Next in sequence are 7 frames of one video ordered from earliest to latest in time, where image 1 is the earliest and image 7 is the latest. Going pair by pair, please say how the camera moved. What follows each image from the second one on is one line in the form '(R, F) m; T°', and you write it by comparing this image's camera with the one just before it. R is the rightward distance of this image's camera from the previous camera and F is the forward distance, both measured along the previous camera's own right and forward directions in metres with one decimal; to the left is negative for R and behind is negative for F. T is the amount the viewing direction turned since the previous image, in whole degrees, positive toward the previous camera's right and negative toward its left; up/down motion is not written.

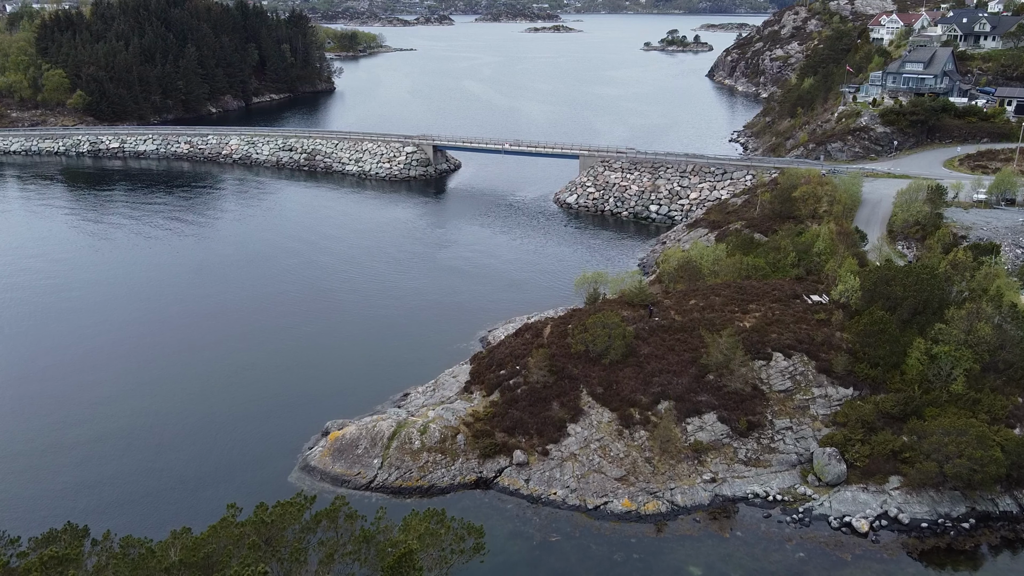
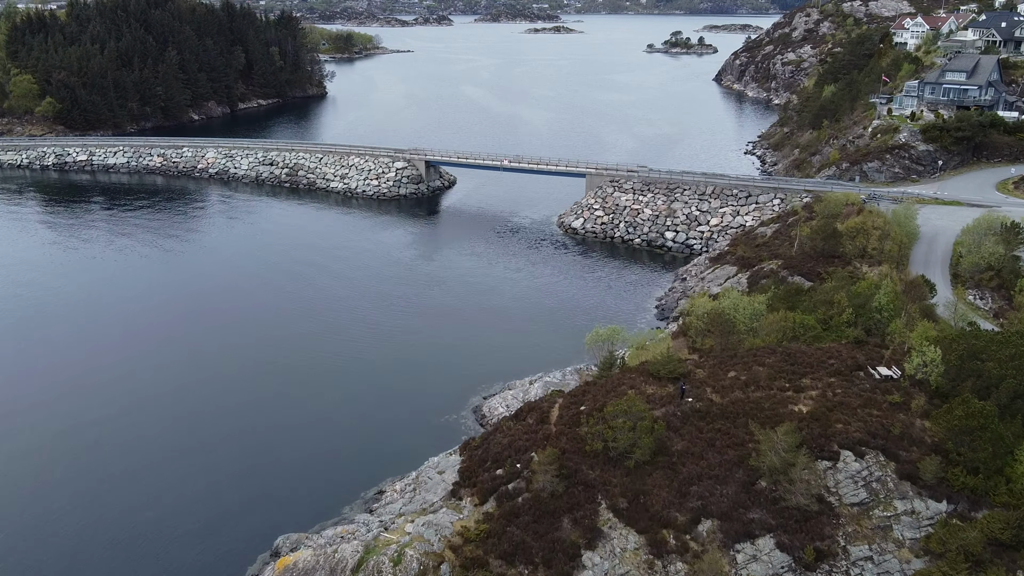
(0.0, +6.8) m; 0°
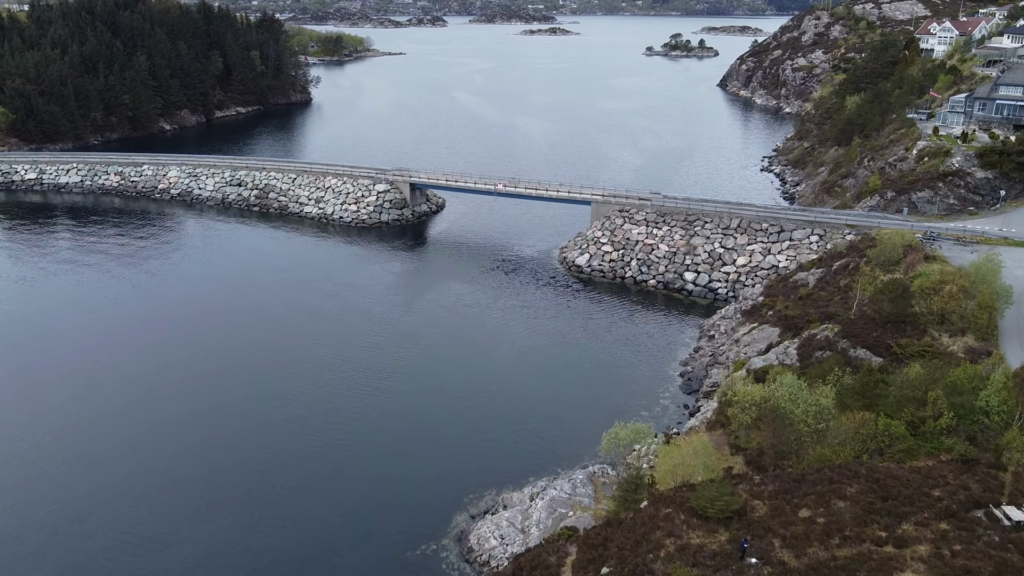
(0.0, +7.9) m; 0°
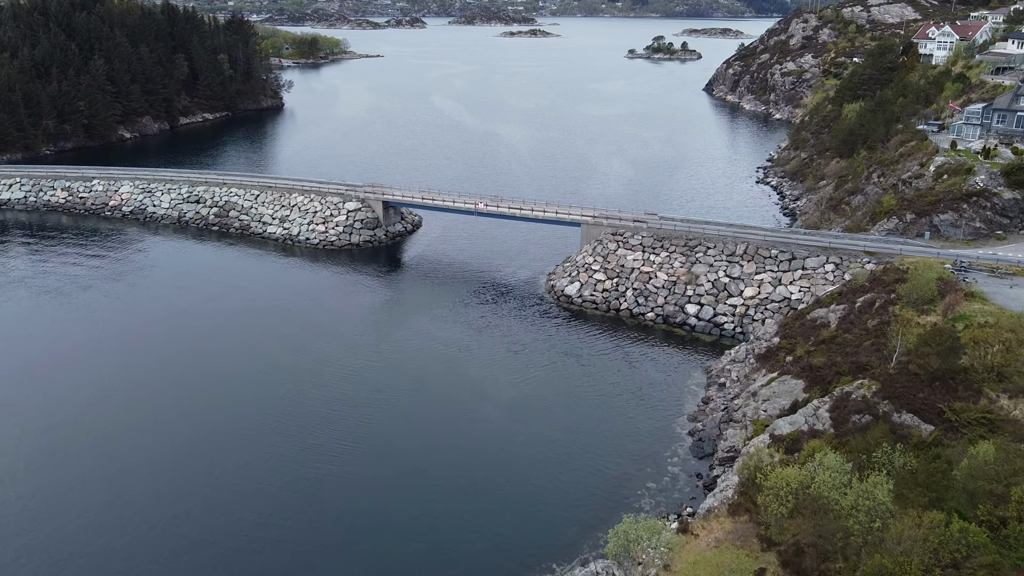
(-0.1, +5.2) m; +1°
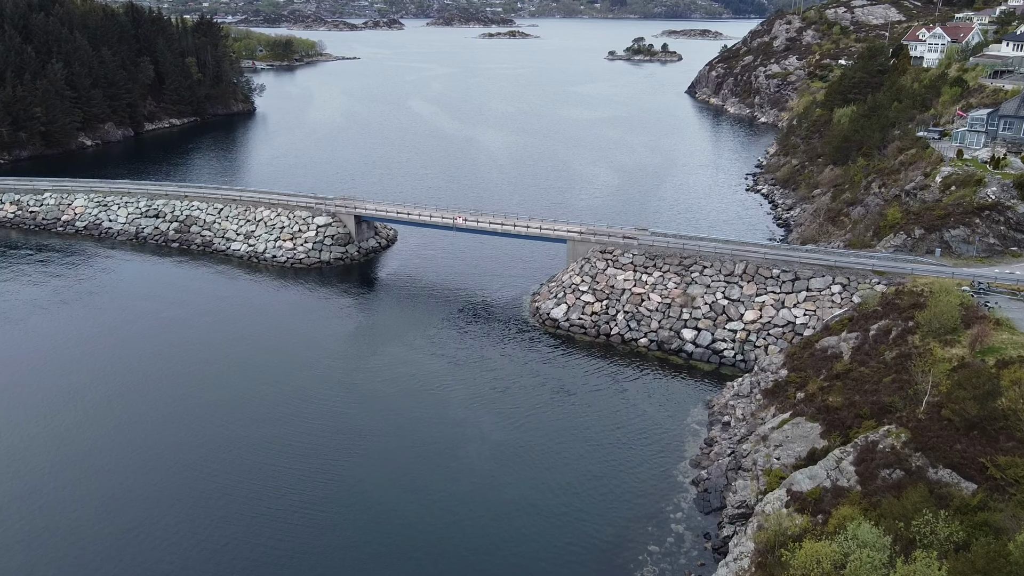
(0.0, +3.6) m; +1°
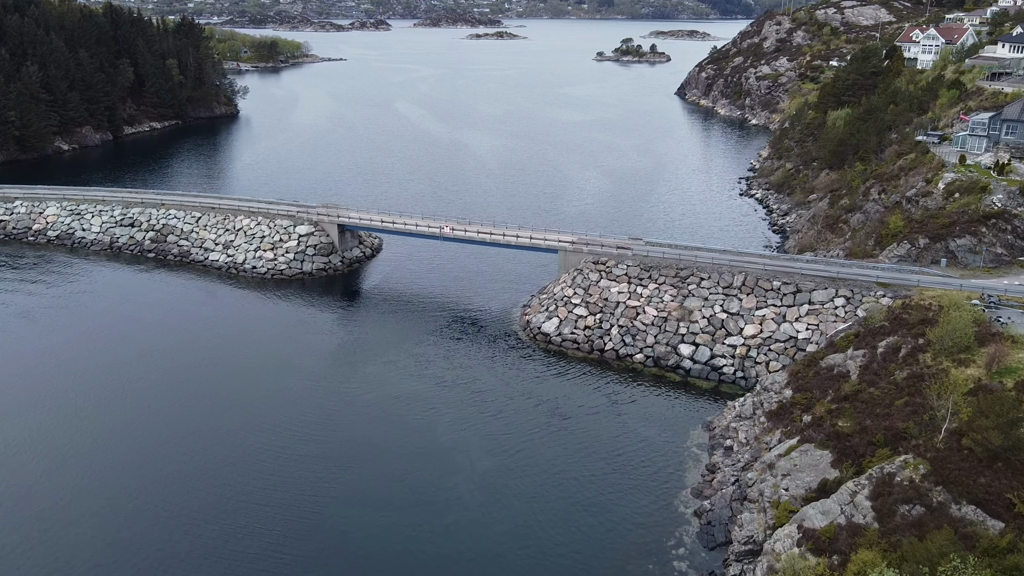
(0.0, +1.9) m; +1°
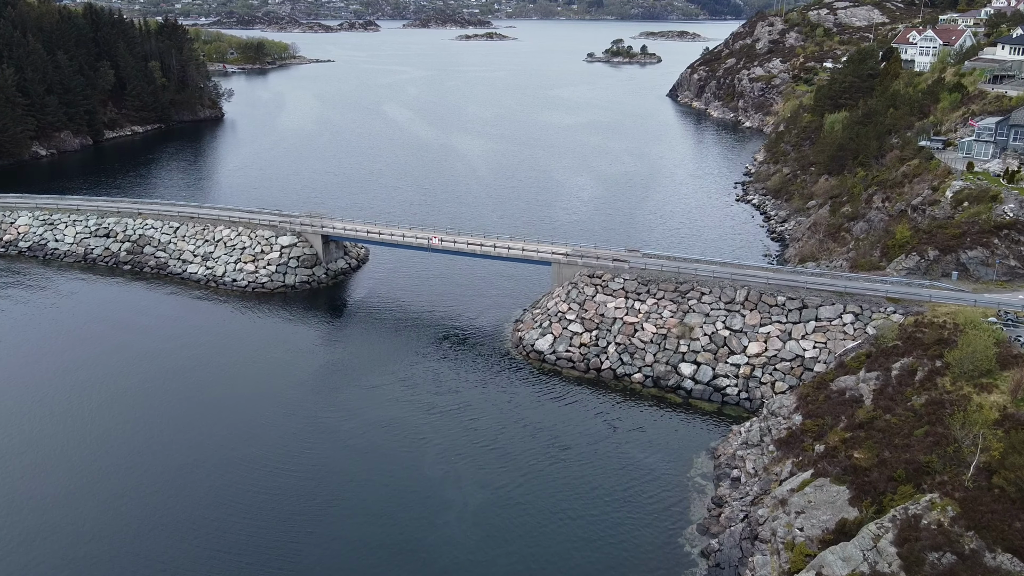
(0.0, +2.1) m; +1°
